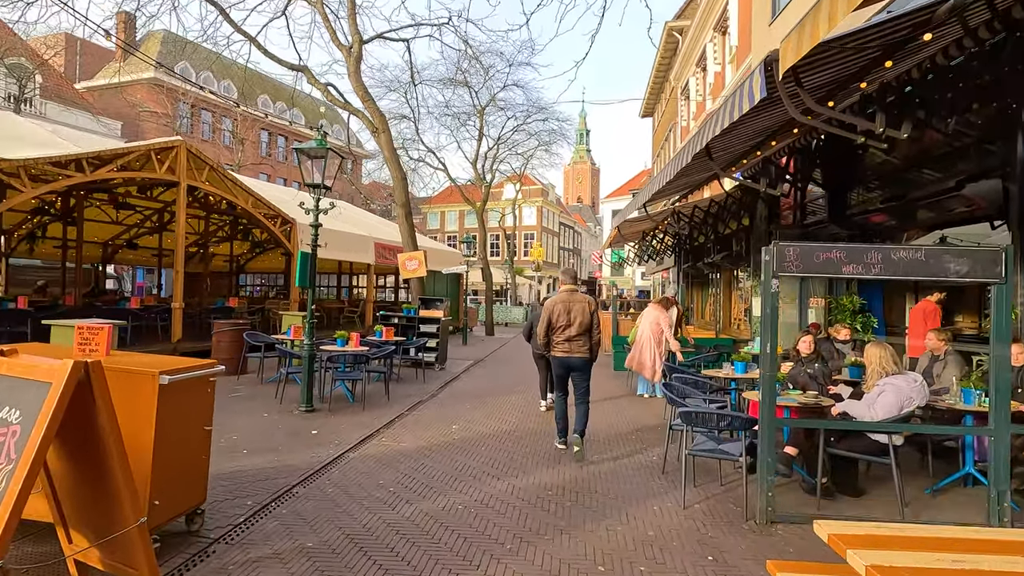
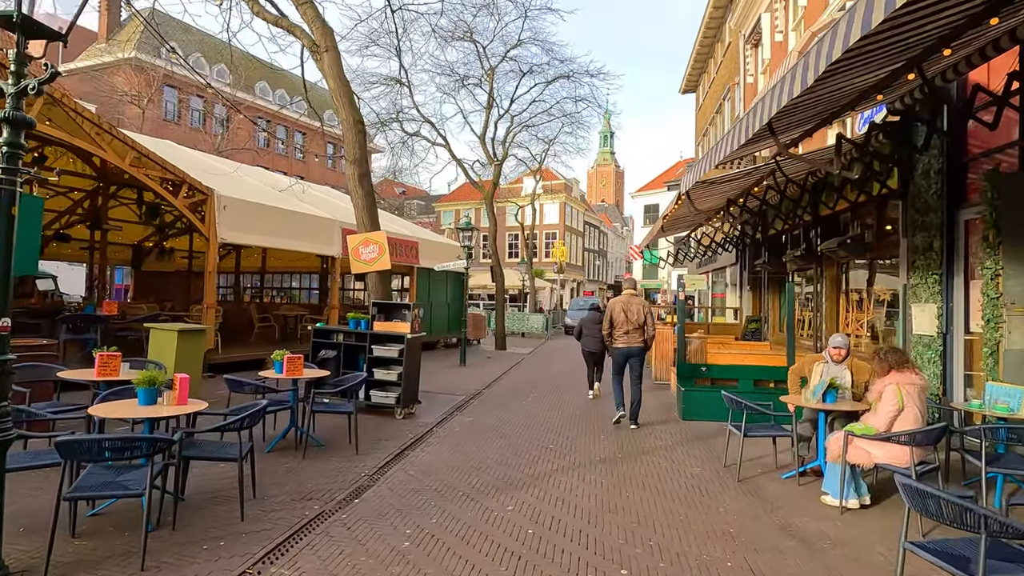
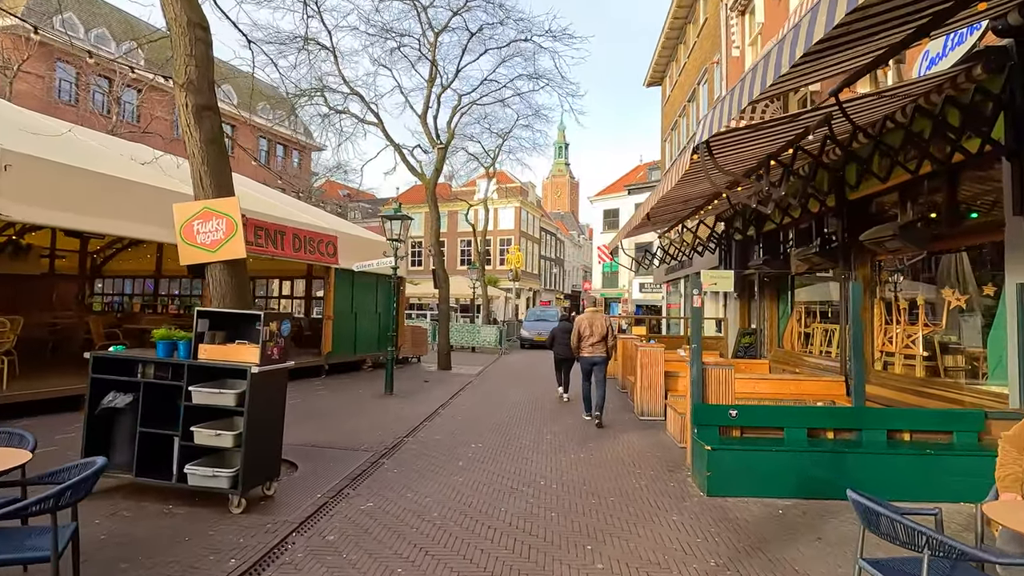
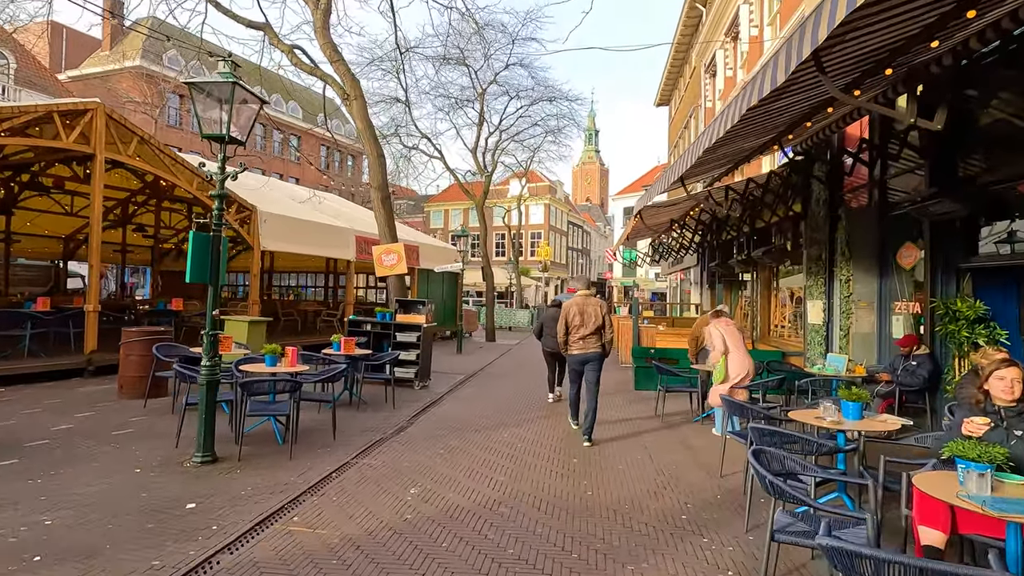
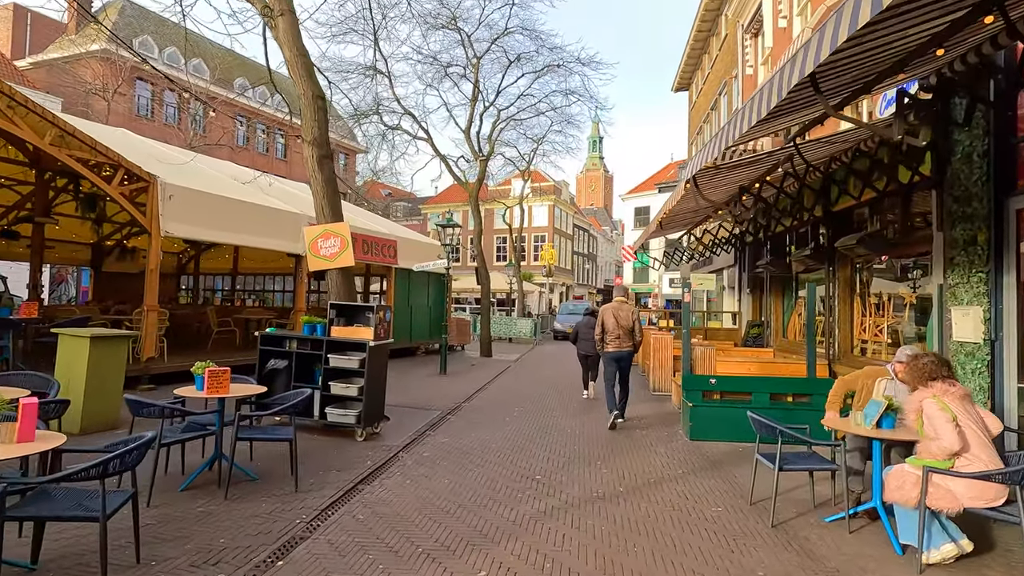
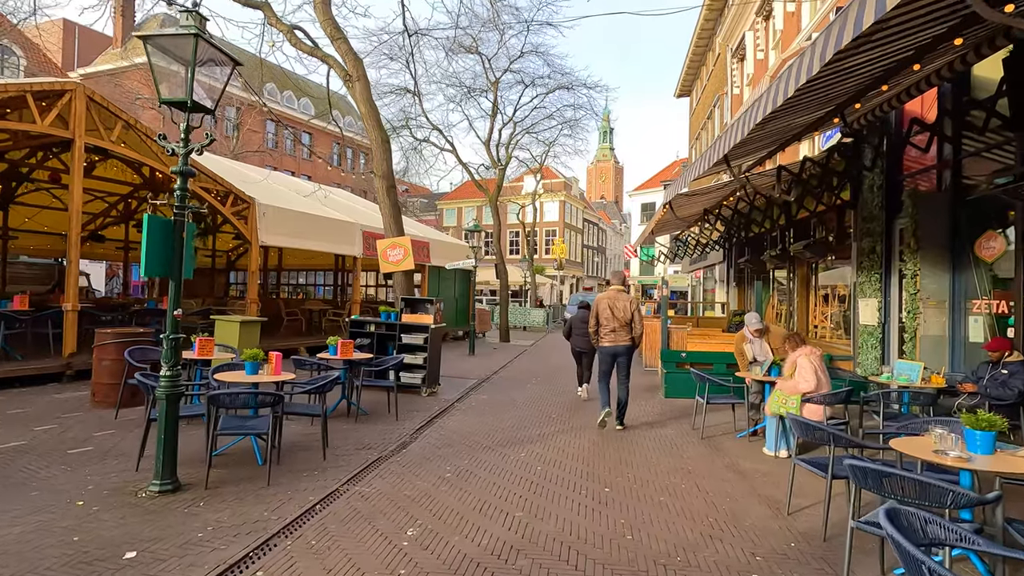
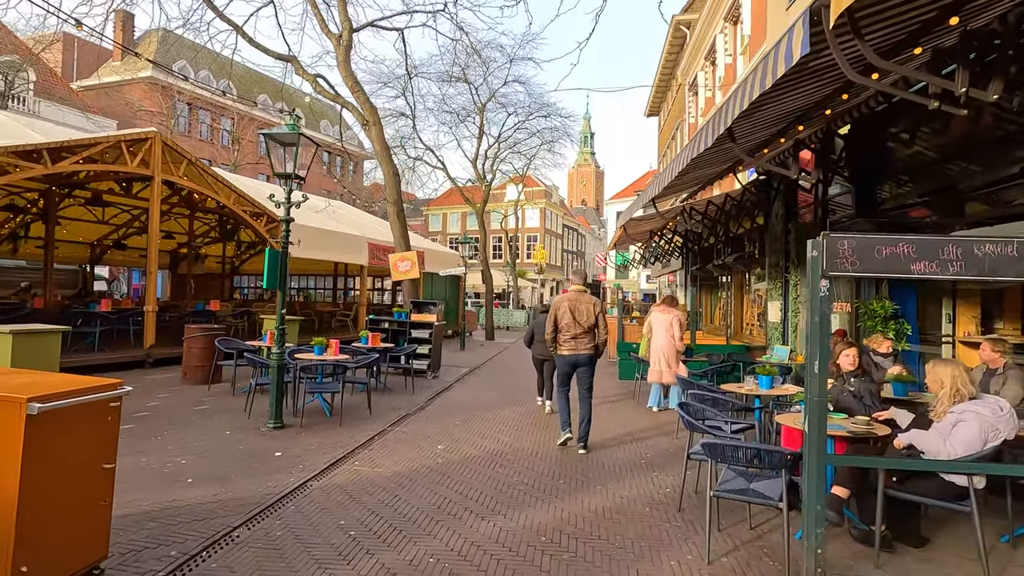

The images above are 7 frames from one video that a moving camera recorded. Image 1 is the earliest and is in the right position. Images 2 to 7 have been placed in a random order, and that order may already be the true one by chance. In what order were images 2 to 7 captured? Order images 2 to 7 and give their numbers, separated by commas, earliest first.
7, 4, 6, 2, 5, 3
